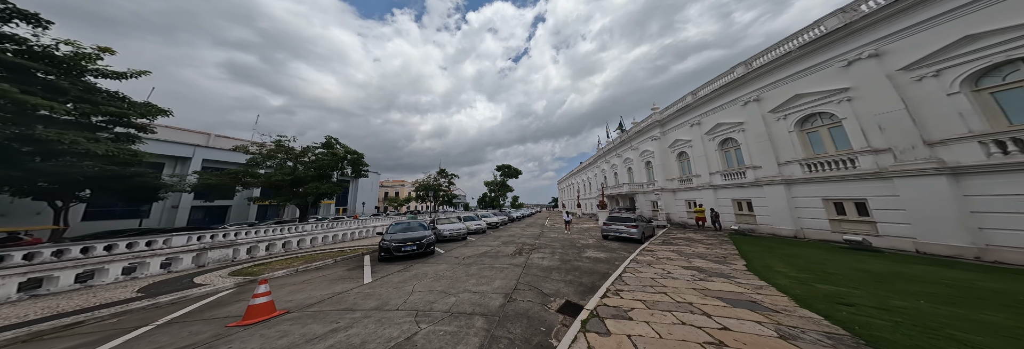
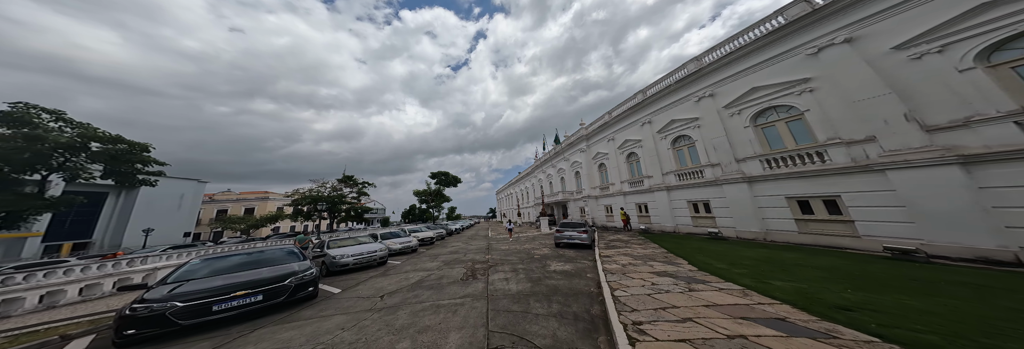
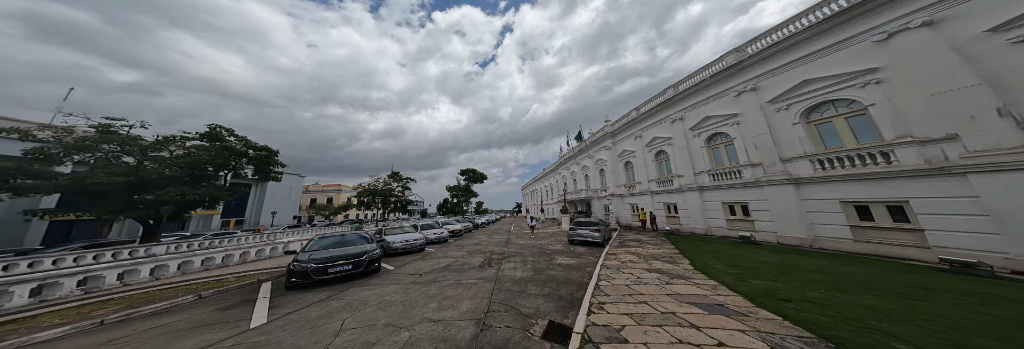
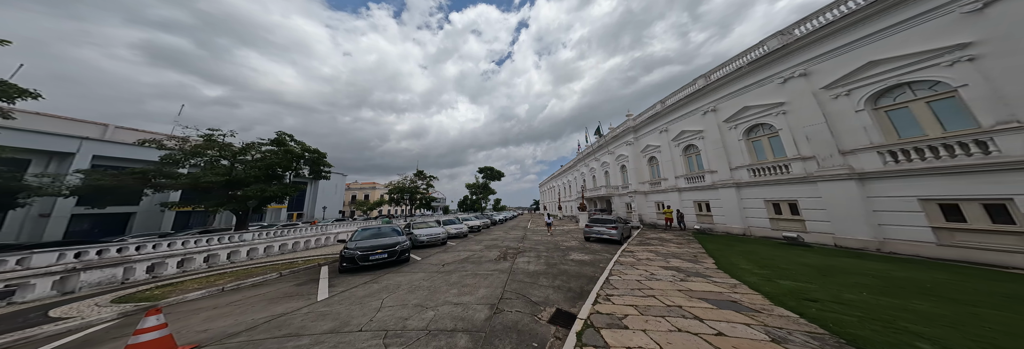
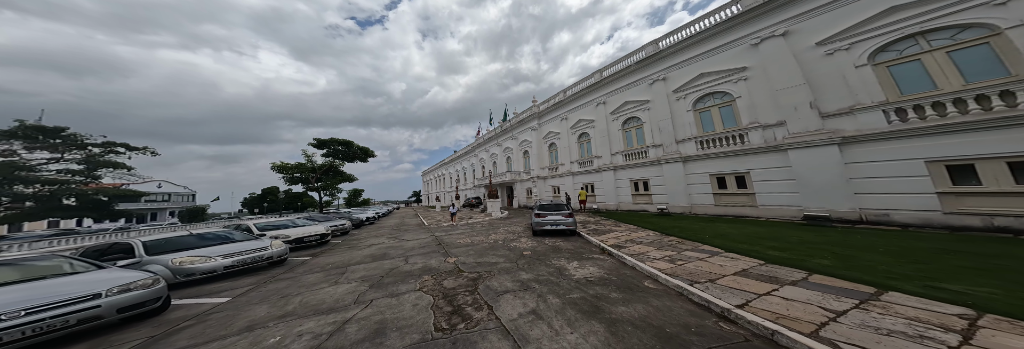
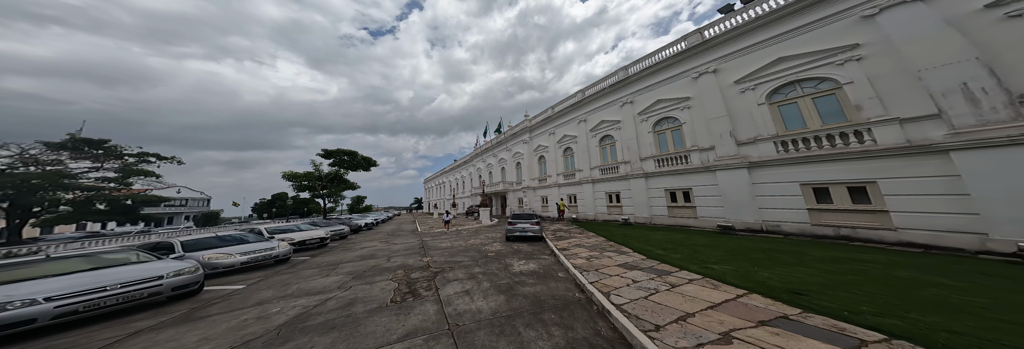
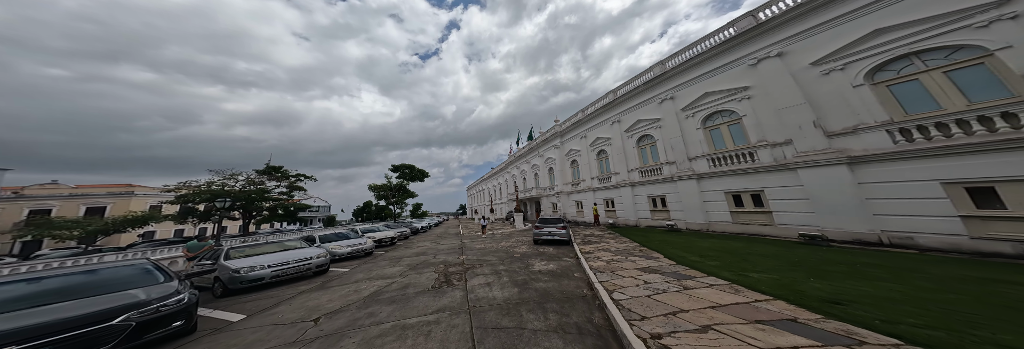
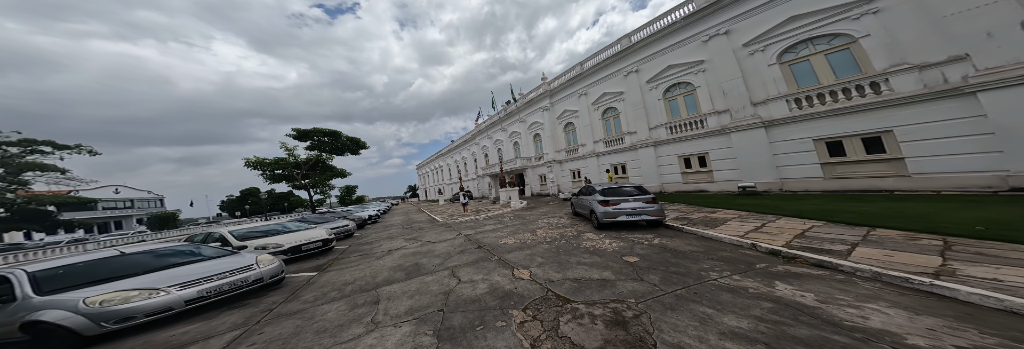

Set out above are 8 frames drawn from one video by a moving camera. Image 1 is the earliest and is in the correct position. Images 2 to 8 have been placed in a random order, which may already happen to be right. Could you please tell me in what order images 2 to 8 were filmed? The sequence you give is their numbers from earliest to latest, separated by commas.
4, 3, 2, 7, 6, 5, 8
